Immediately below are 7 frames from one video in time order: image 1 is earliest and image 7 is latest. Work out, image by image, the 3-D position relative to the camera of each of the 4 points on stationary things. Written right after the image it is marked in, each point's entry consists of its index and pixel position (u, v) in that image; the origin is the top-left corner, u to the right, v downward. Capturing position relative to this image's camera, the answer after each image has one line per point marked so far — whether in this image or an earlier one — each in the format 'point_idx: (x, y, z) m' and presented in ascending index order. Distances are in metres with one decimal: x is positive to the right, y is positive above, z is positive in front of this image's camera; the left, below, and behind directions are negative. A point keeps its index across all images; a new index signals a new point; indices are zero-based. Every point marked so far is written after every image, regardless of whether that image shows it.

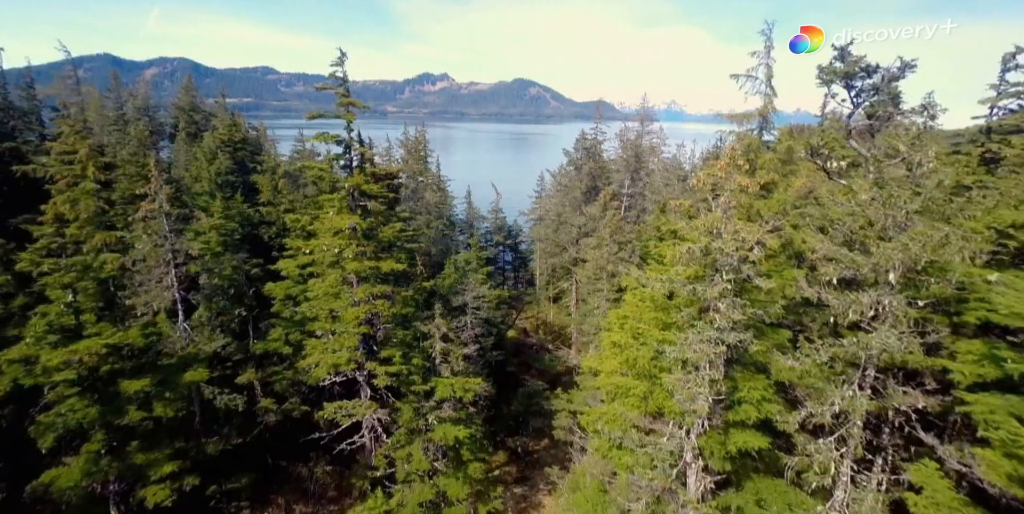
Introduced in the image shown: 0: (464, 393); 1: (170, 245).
0: (-1.6, -4.4, +17.1) m
1: (-10.8, +0.4, +16.6) m
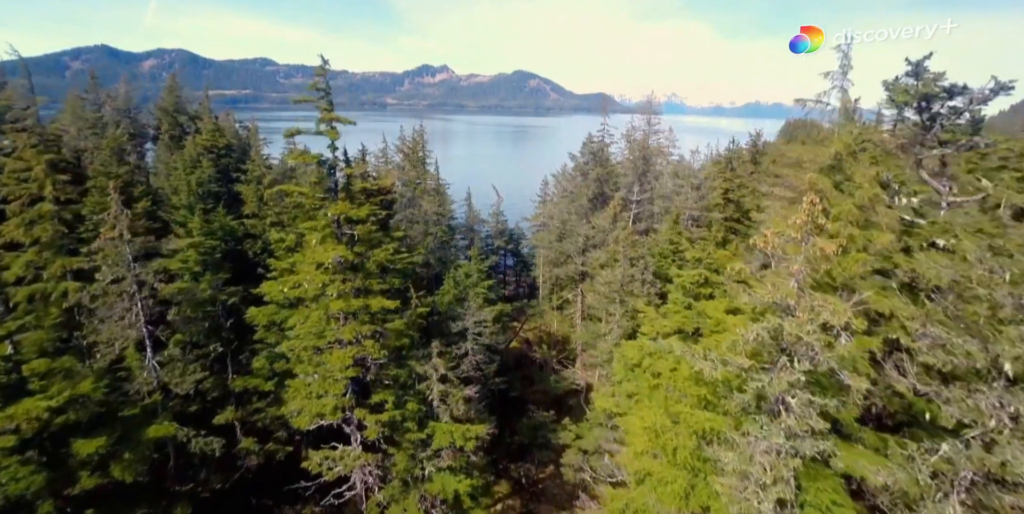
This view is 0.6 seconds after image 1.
0: (-1.4, -5.4, +15.3) m
1: (-10.6, -0.6, +14.7) m
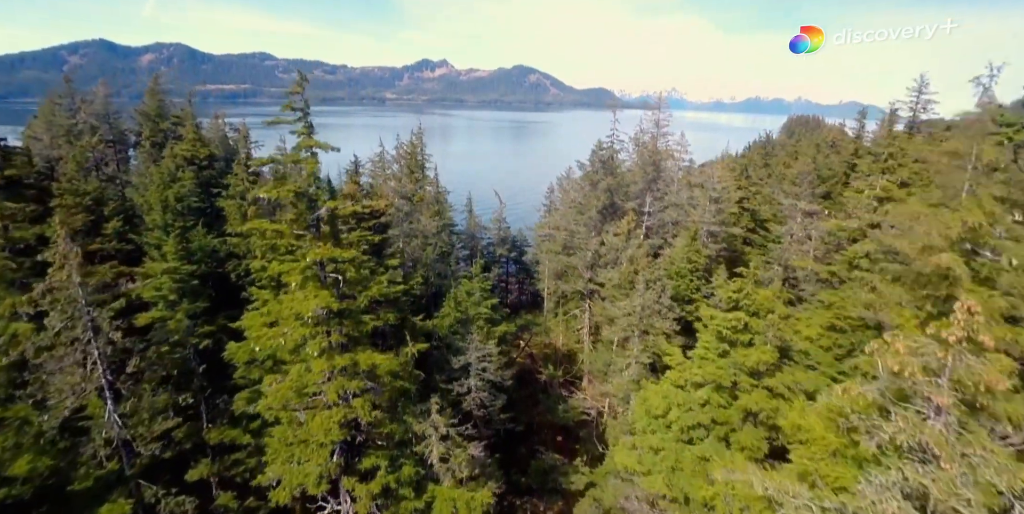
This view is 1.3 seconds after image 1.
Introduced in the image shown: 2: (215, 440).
0: (-1.1, -6.5, +13.4) m
1: (-10.4, -1.6, +12.8) m
2: (-8.9, -5.5, +15.6) m
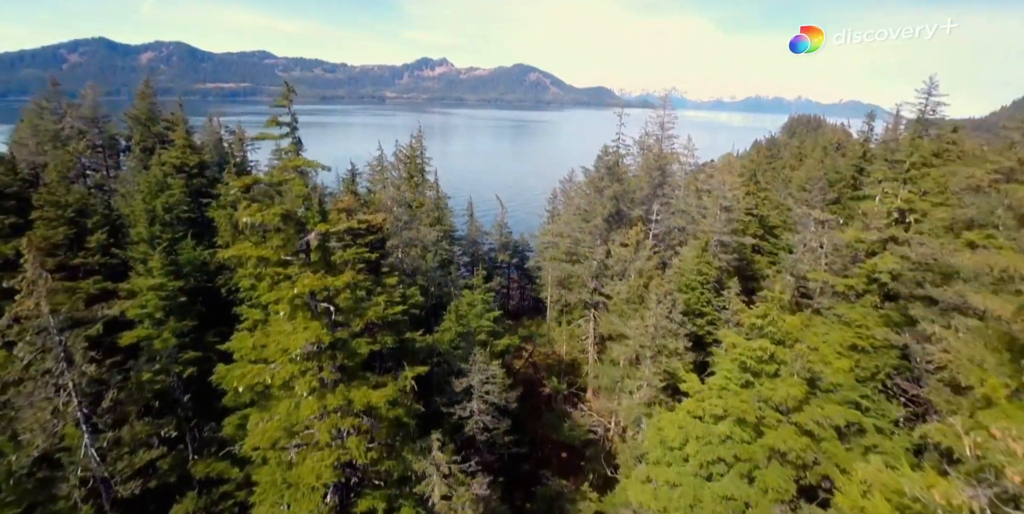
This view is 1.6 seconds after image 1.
0: (-0.9, -7.0, +12.4) m
1: (-10.2, -2.2, +11.8) m
2: (-8.7, -6.0, +14.6) m
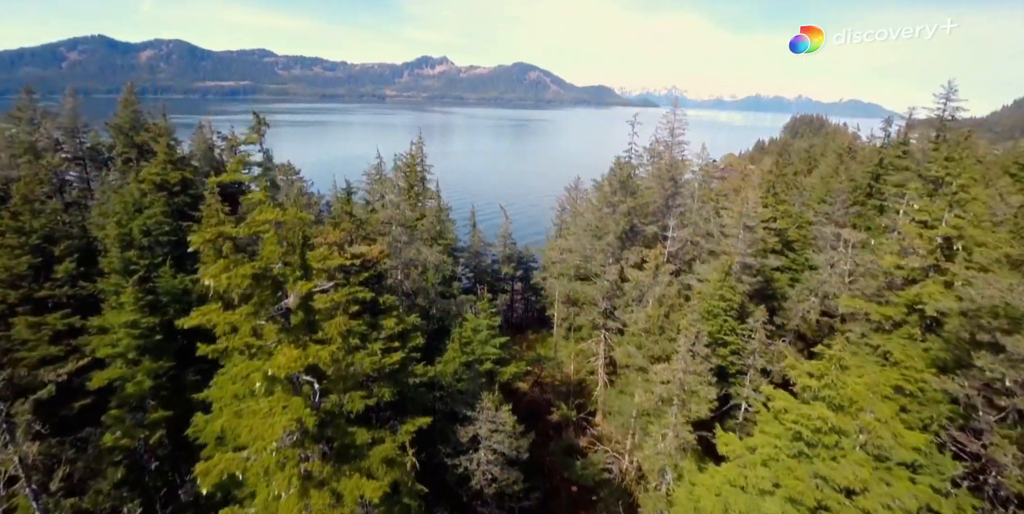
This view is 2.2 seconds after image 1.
0: (-0.6, -8.1, +10.6) m
1: (-9.8, -3.3, +10.0) m
2: (-8.4, -7.1, +12.8) m
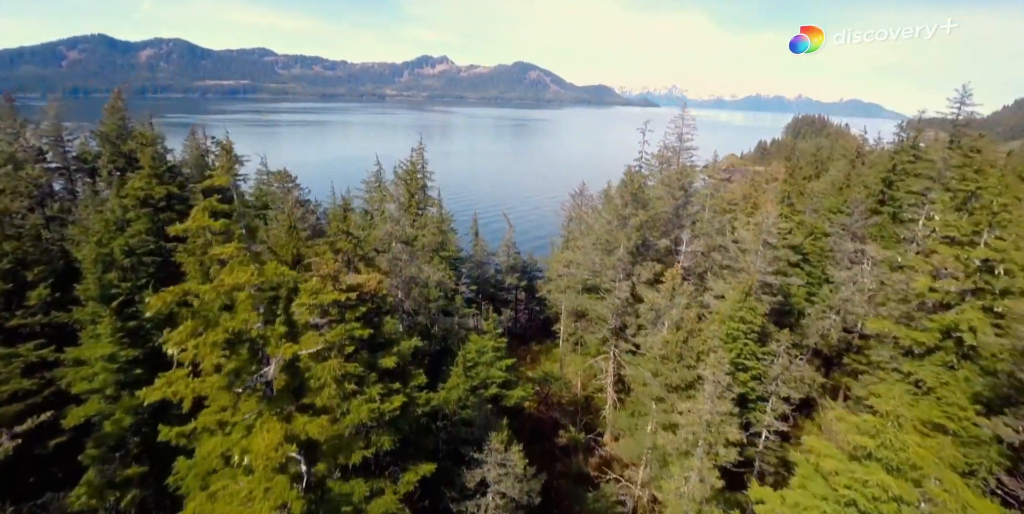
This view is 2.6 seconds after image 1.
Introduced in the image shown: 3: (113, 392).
0: (-0.3, -8.9, +9.3) m
1: (-9.5, -4.1, +8.7) m
2: (-8.1, -7.9, +11.5) m
3: (-11.7, -4.0, +15.2) m
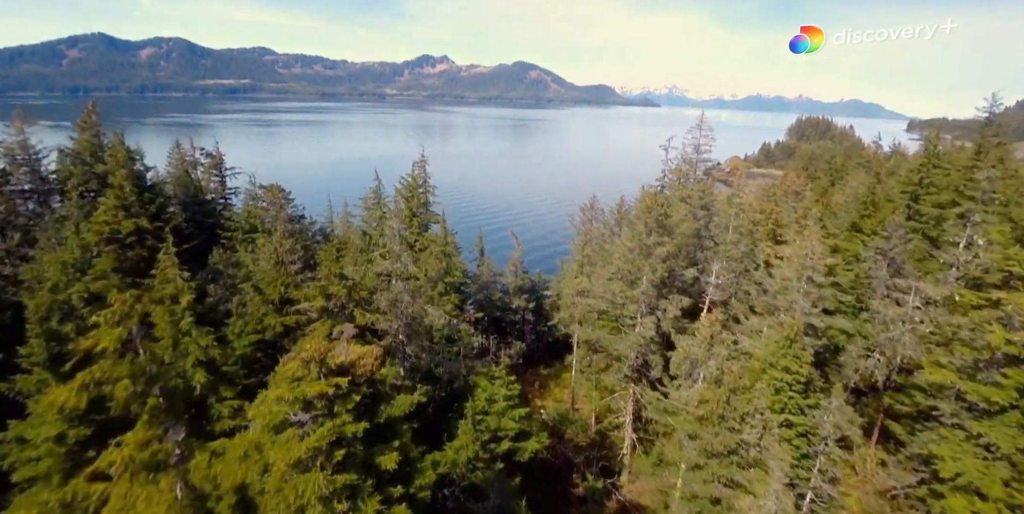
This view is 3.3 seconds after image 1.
0: (+0.3, -10.5, +6.9) m
1: (-9.0, -5.6, +6.2) m
2: (-7.5, -9.5, +9.1) m
3: (-11.1, -5.5, +12.7) m
